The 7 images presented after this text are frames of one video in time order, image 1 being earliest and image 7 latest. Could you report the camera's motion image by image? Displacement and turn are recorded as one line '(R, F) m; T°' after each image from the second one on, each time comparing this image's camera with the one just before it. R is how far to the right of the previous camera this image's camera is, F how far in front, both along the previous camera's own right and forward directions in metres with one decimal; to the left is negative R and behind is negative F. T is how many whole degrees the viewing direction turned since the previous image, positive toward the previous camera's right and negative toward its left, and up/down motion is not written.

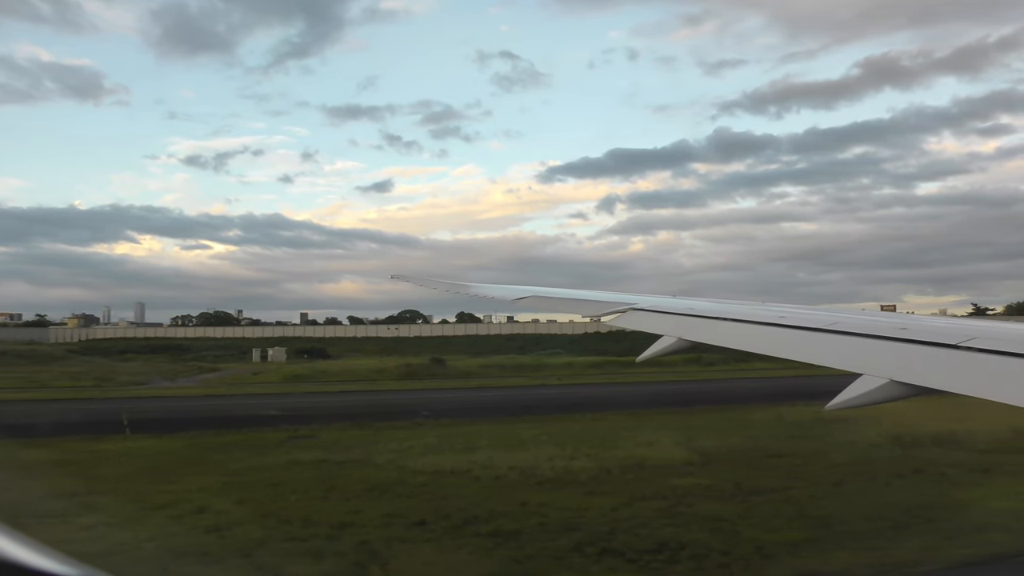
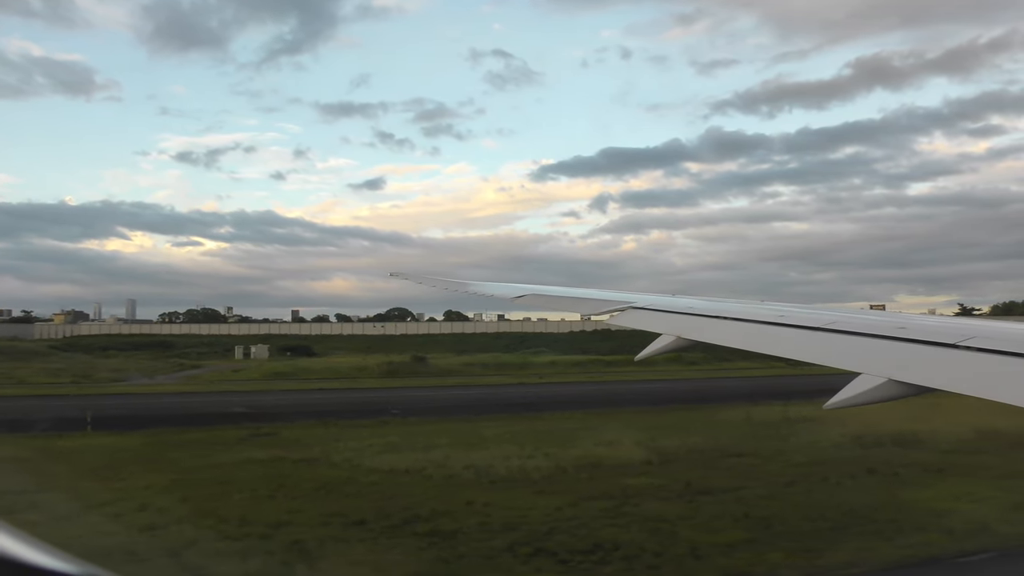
(+0.6, +0.1) m; 0°
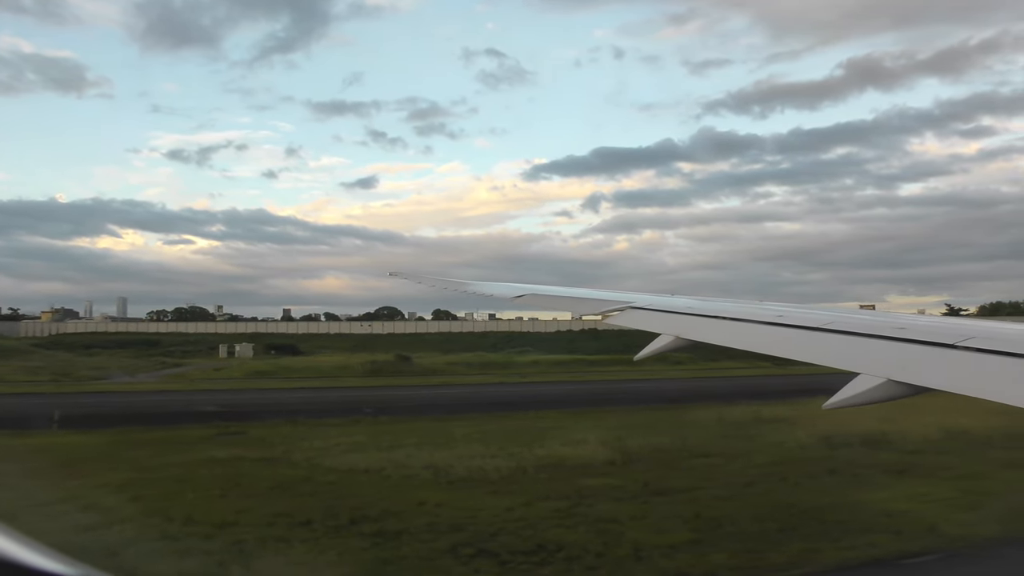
(+0.5, +0.1) m; 0°
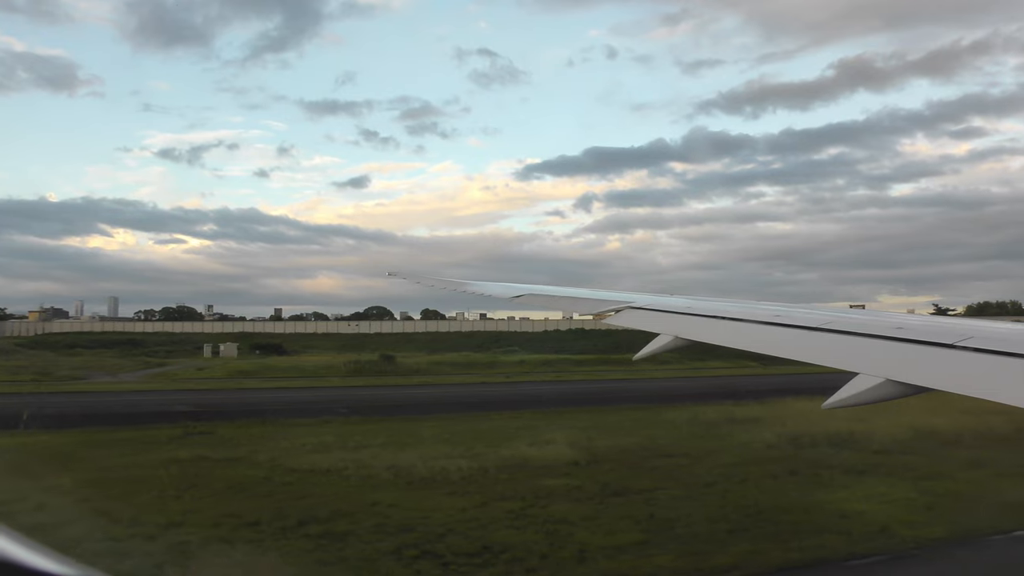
(+0.4, 0.0) m; 0°
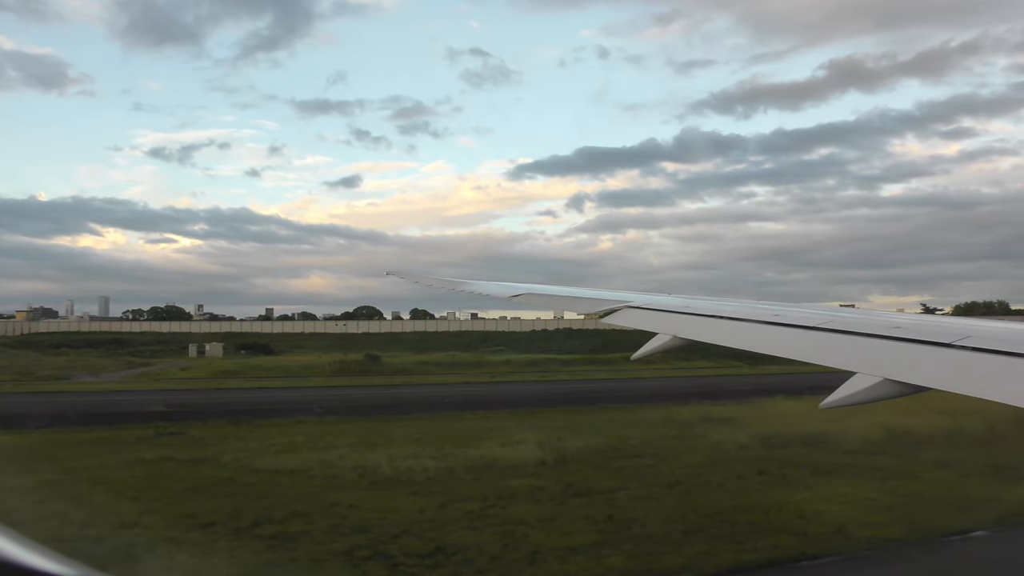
(+0.4, 0.0) m; 0°
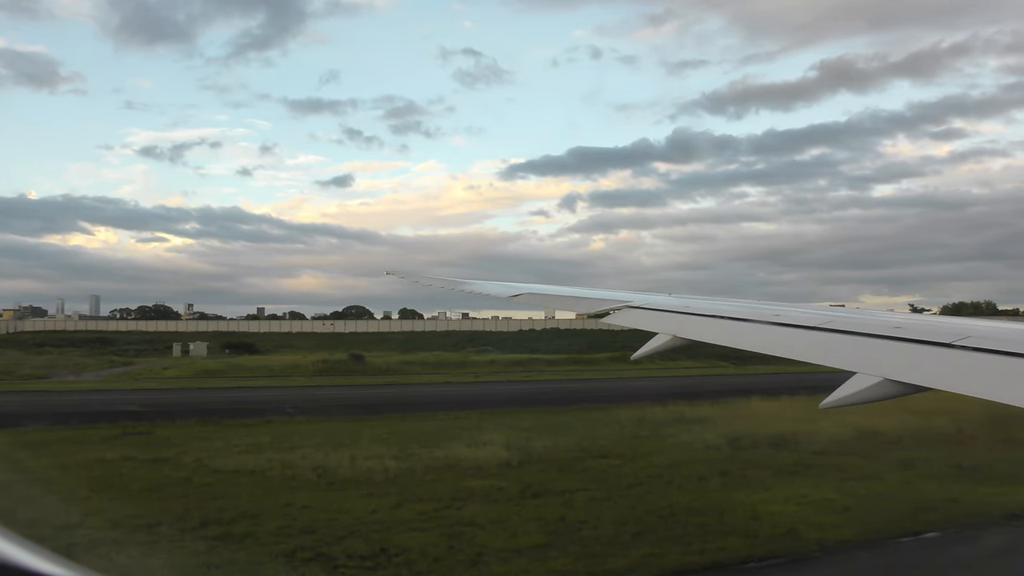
(+0.4, +0.1) m; 0°
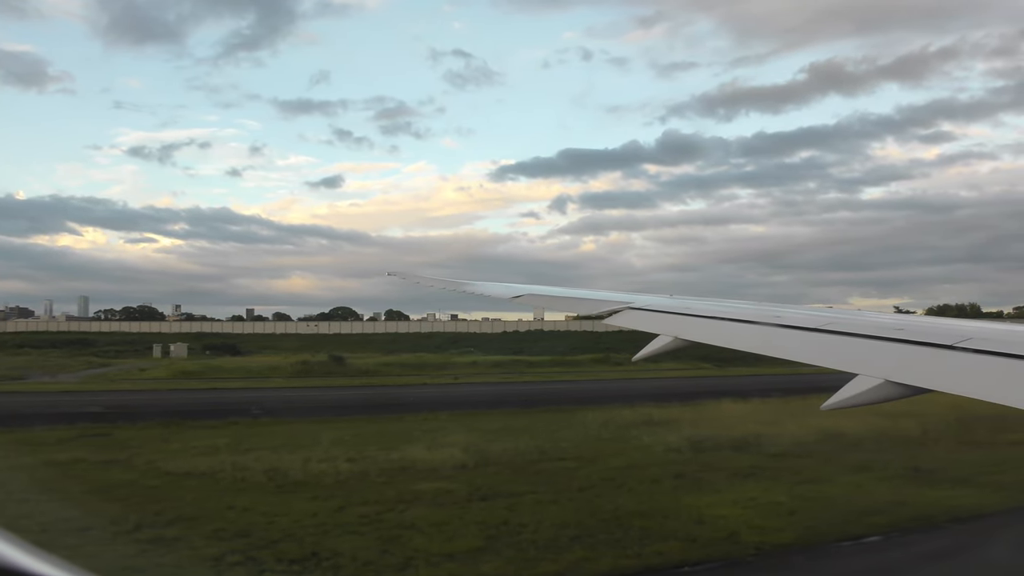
(+0.5, +0.1) m; 0°
